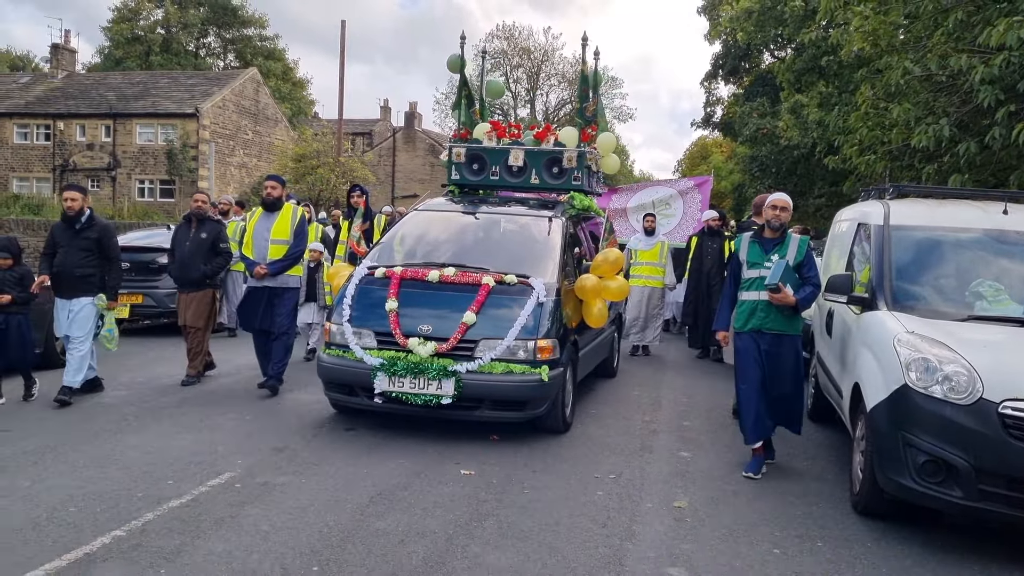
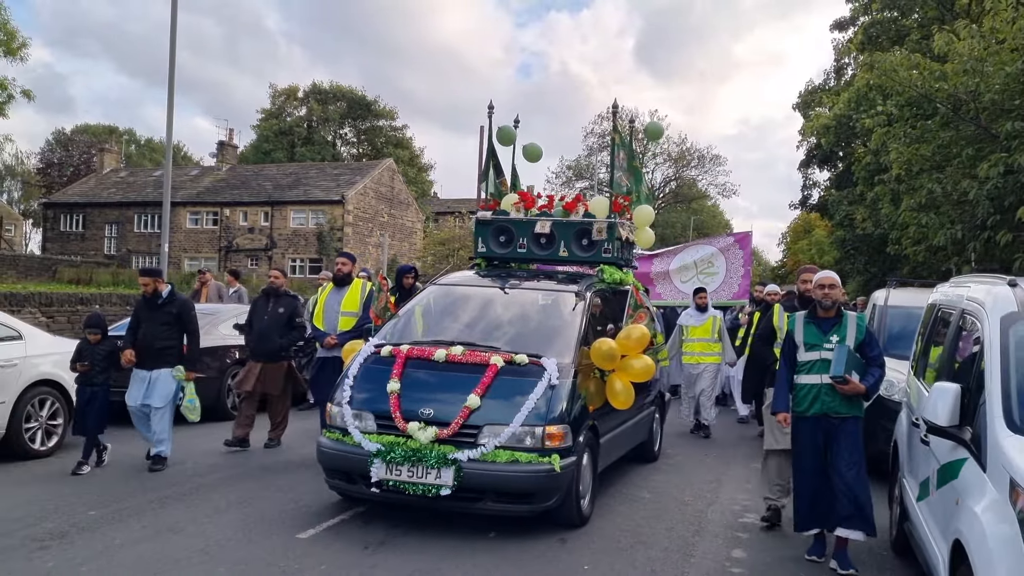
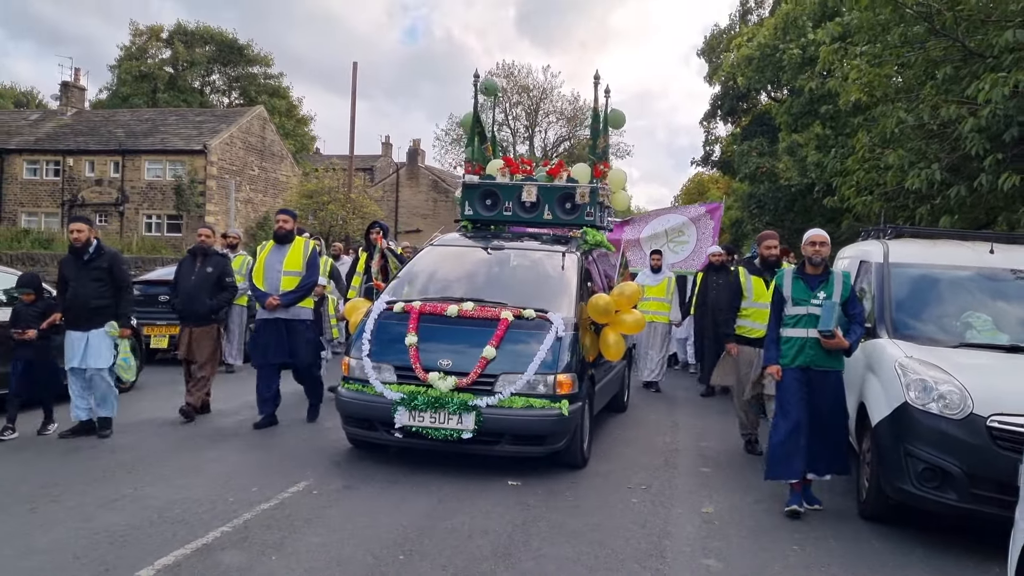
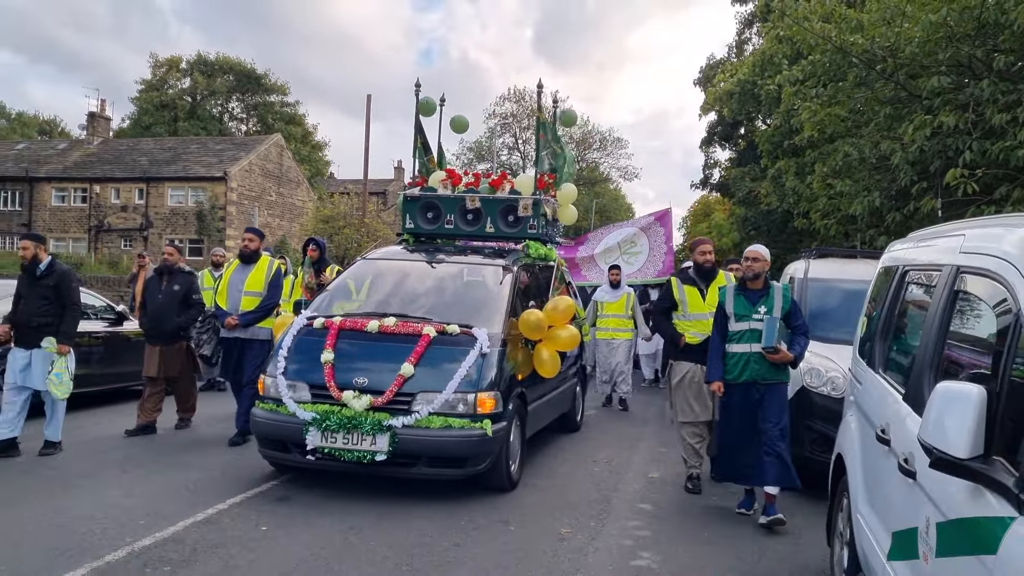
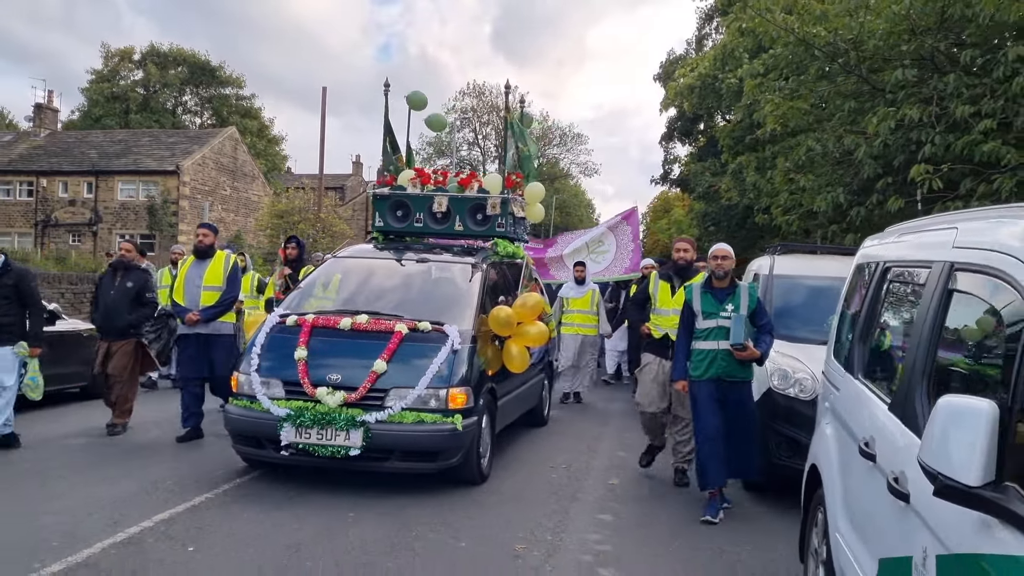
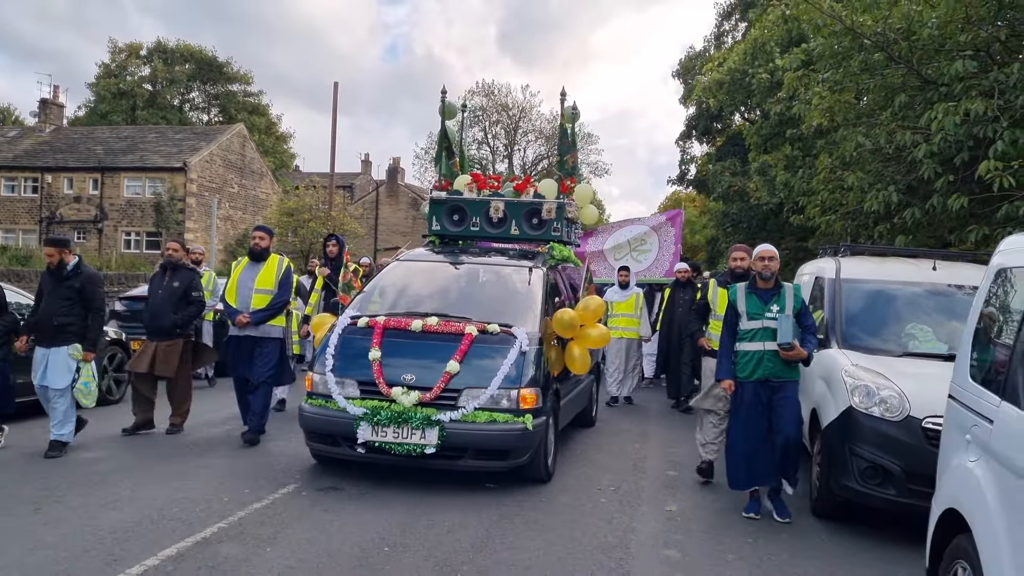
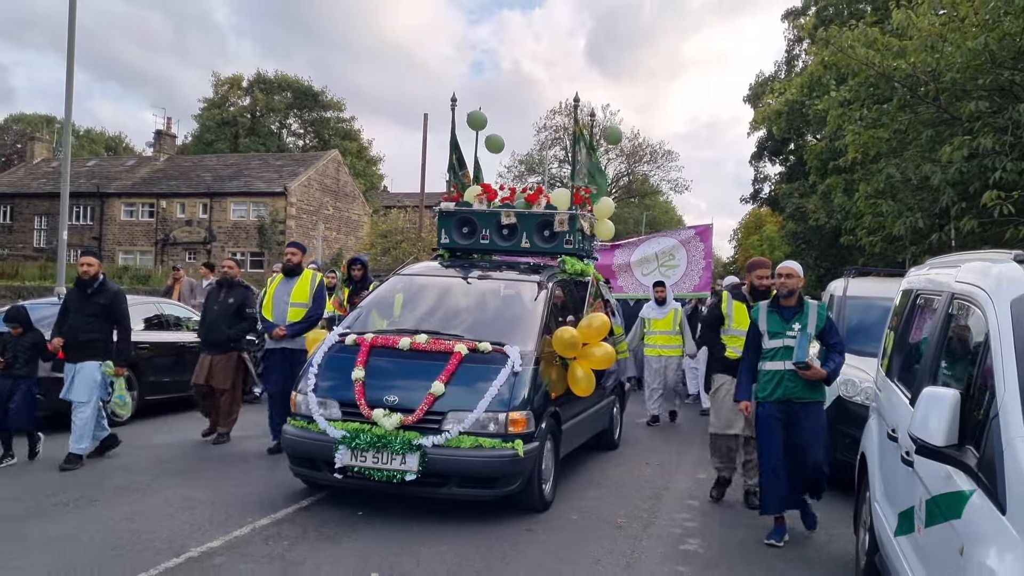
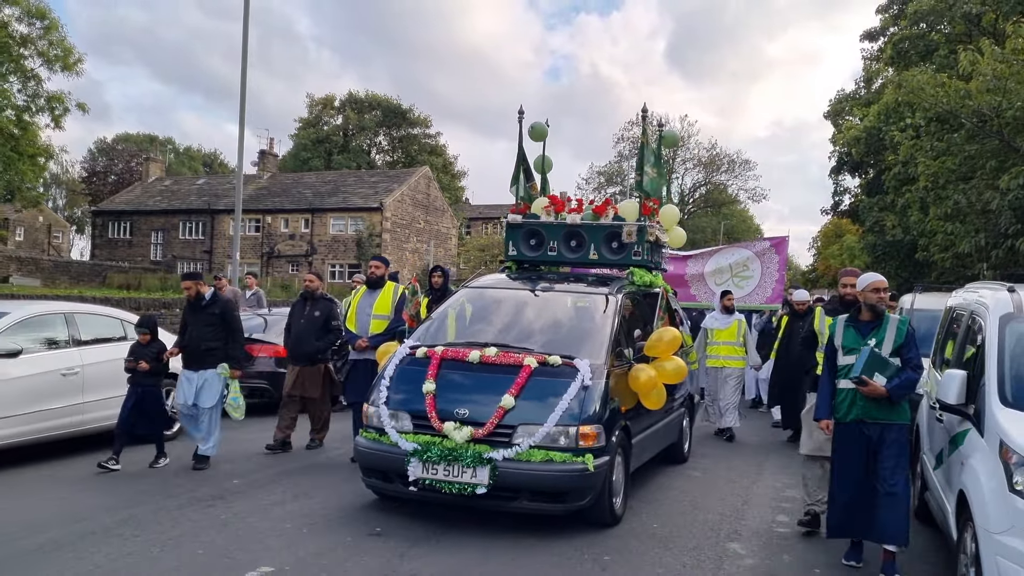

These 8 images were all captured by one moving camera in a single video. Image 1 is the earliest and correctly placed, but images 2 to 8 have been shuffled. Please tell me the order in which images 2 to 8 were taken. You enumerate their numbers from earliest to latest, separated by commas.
3, 6, 5, 4, 7, 2, 8
